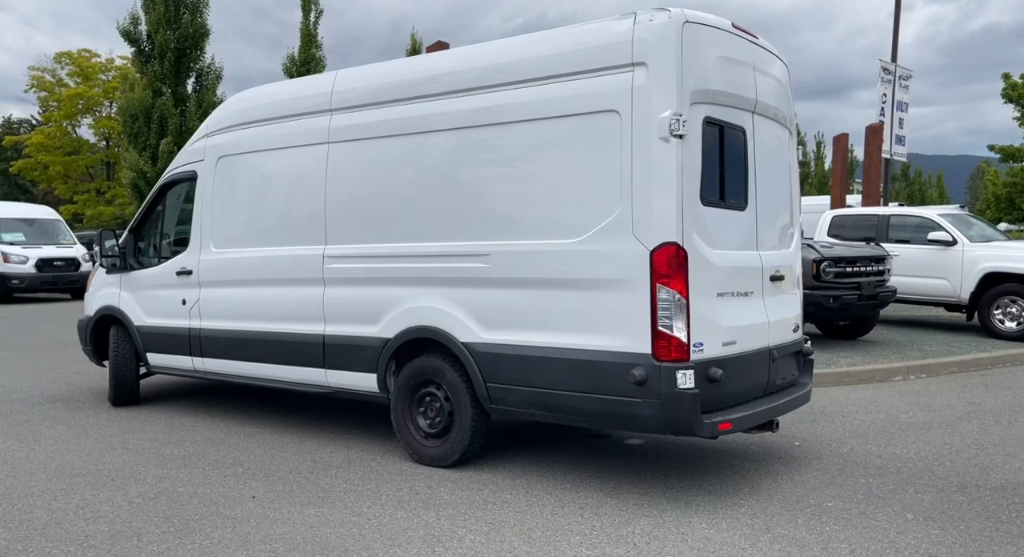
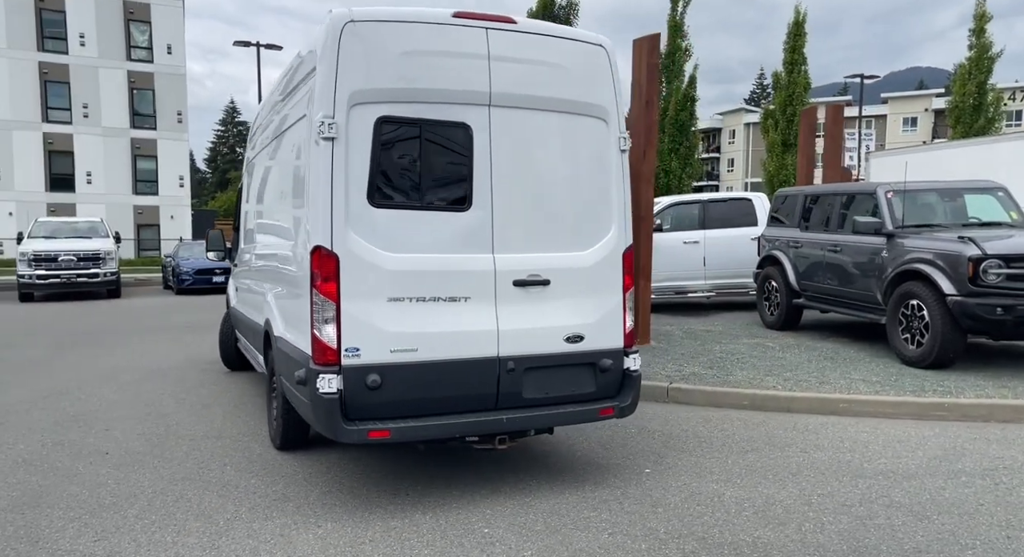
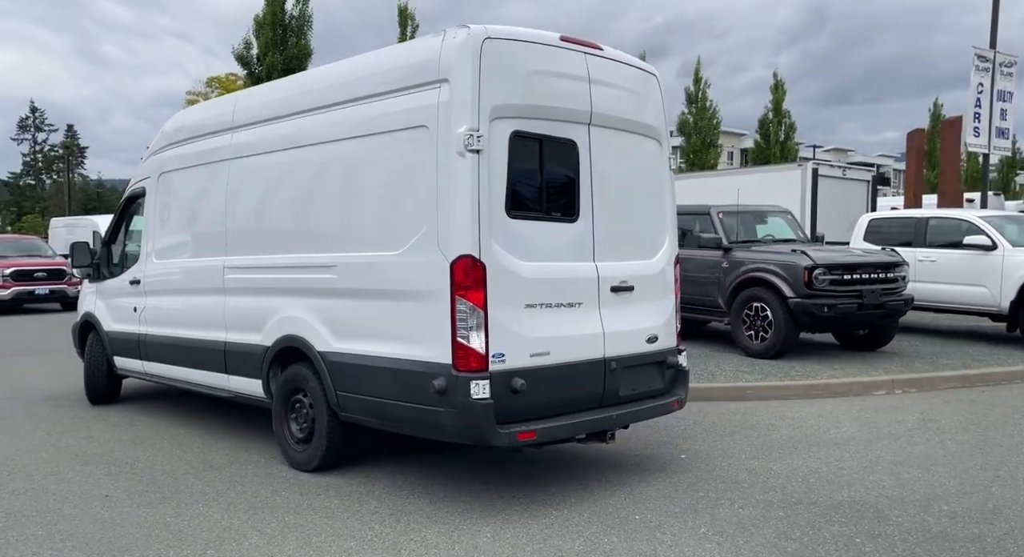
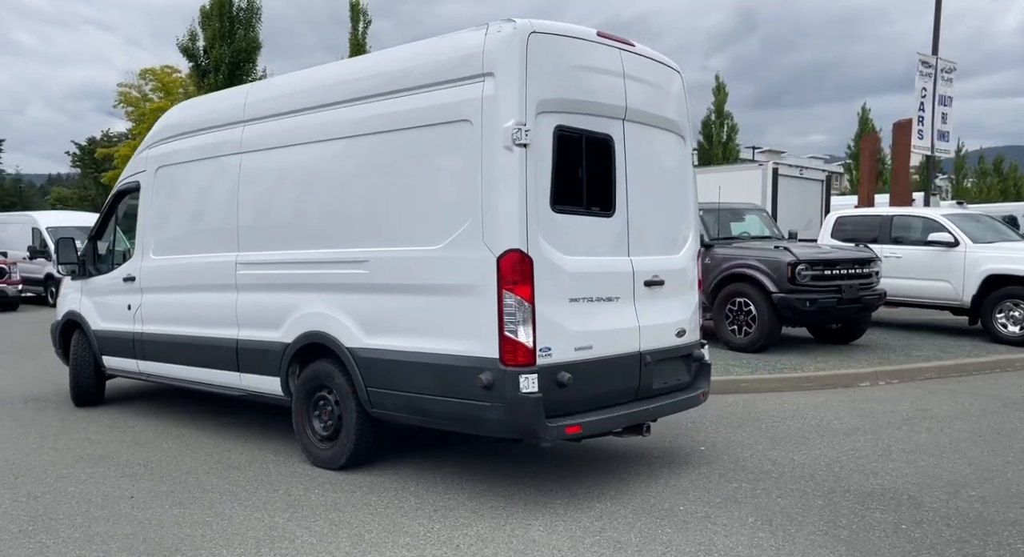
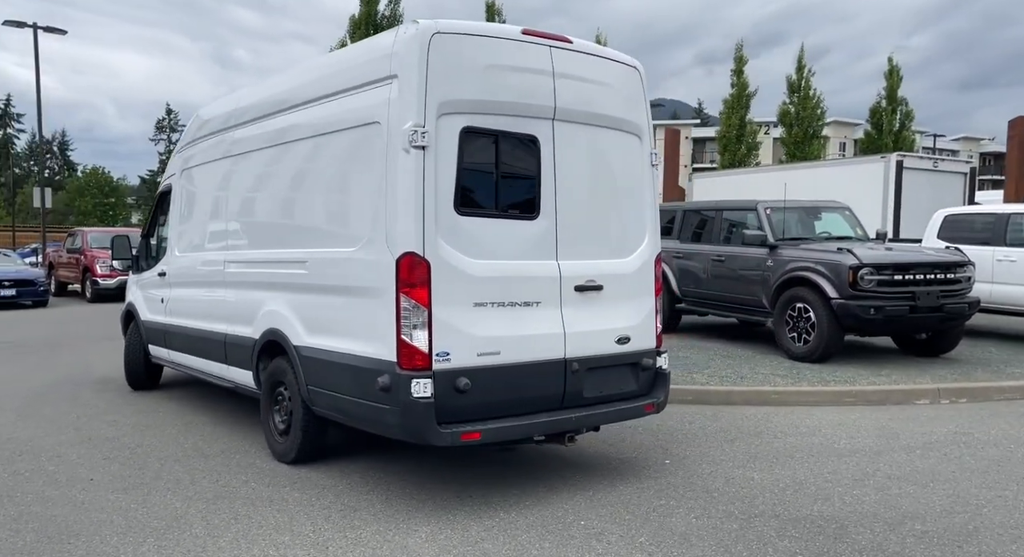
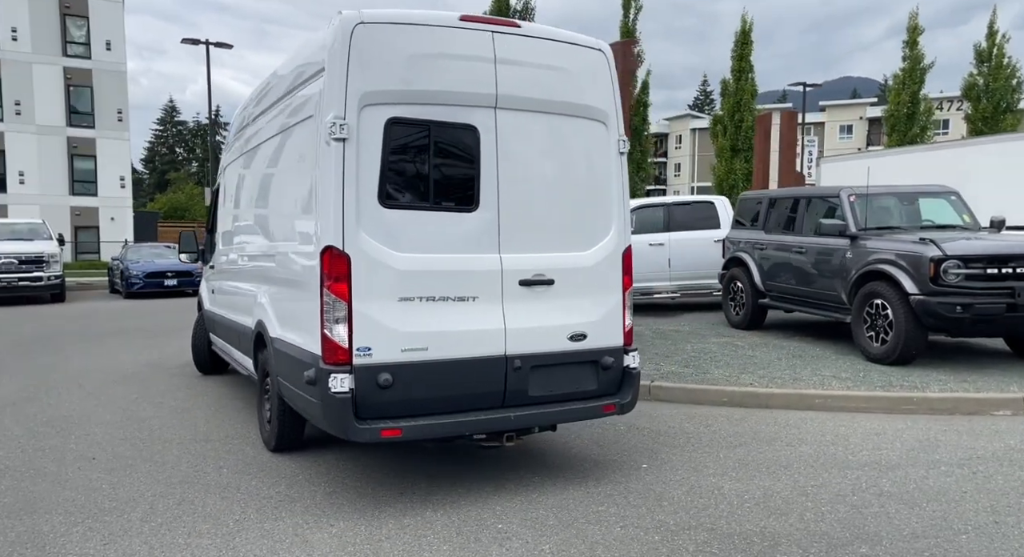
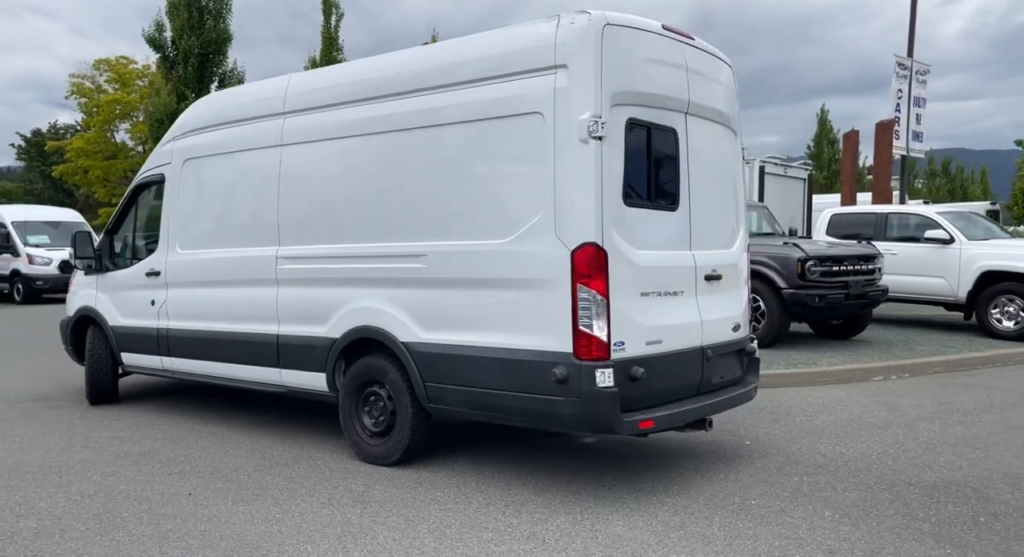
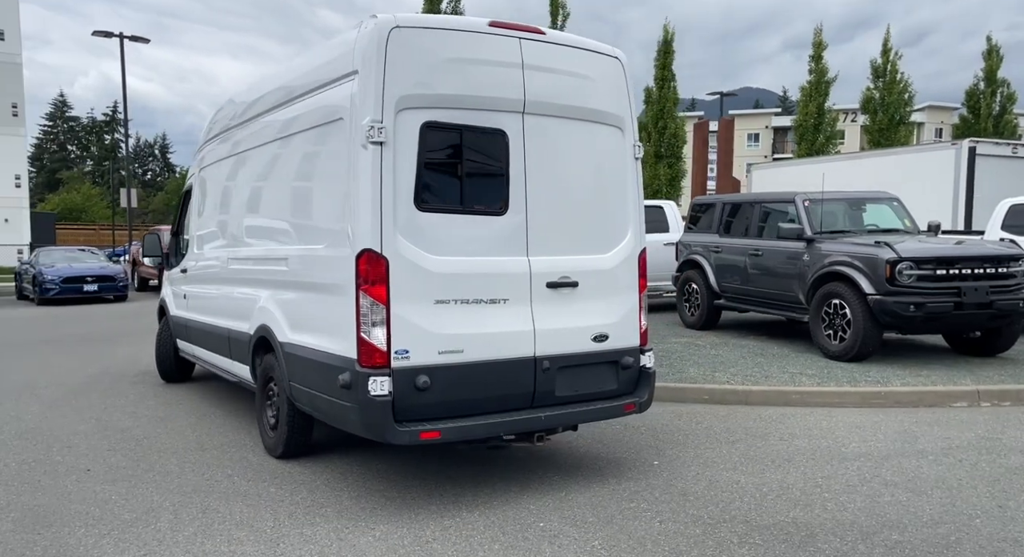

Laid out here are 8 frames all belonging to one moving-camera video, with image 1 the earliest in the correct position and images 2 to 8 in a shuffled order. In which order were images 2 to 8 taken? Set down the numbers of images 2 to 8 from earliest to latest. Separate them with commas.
7, 4, 3, 5, 8, 6, 2
